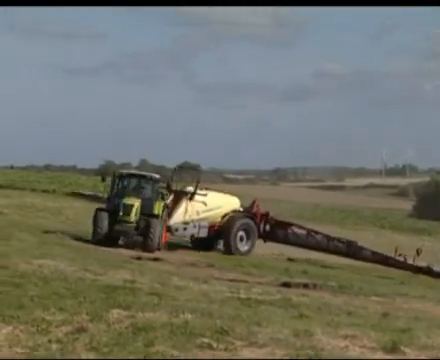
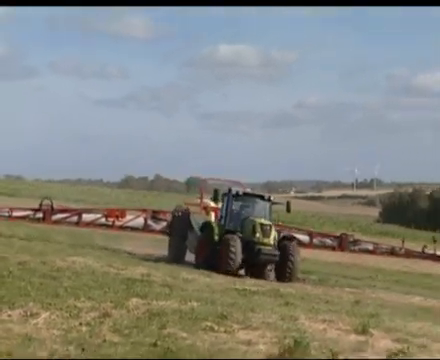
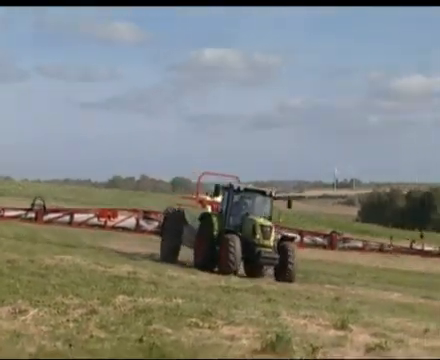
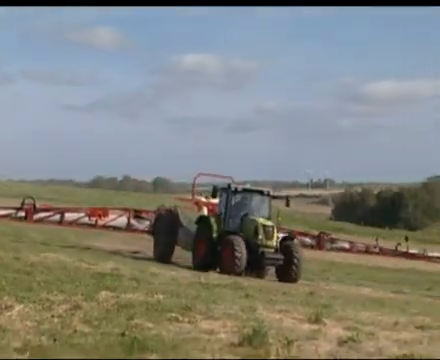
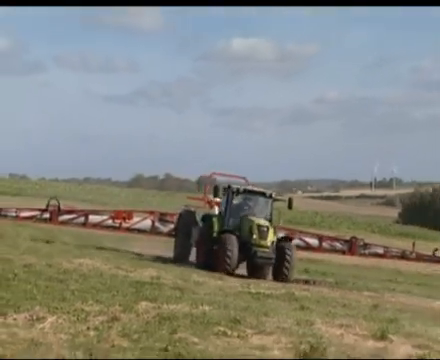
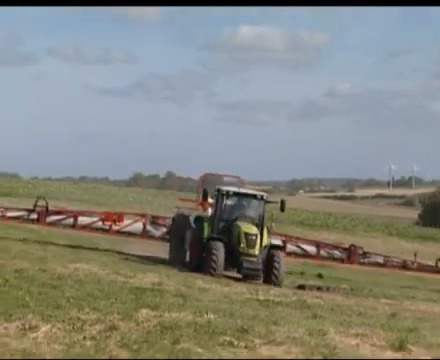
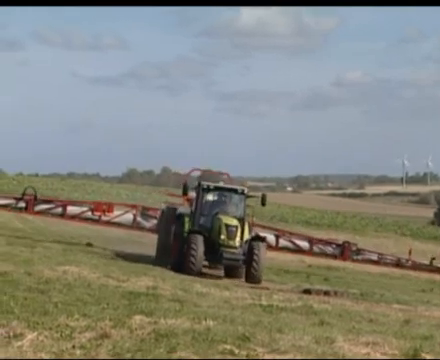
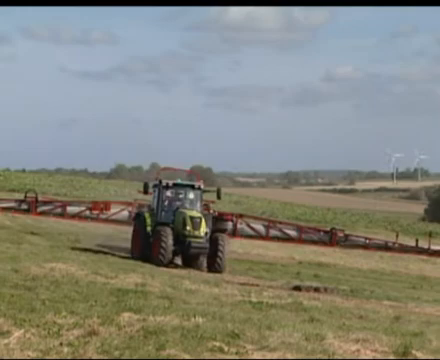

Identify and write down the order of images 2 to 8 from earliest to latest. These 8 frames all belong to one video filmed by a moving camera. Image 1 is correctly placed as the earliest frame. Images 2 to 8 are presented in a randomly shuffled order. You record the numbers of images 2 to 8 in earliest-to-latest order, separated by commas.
8, 7, 6, 5, 2, 3, 4
